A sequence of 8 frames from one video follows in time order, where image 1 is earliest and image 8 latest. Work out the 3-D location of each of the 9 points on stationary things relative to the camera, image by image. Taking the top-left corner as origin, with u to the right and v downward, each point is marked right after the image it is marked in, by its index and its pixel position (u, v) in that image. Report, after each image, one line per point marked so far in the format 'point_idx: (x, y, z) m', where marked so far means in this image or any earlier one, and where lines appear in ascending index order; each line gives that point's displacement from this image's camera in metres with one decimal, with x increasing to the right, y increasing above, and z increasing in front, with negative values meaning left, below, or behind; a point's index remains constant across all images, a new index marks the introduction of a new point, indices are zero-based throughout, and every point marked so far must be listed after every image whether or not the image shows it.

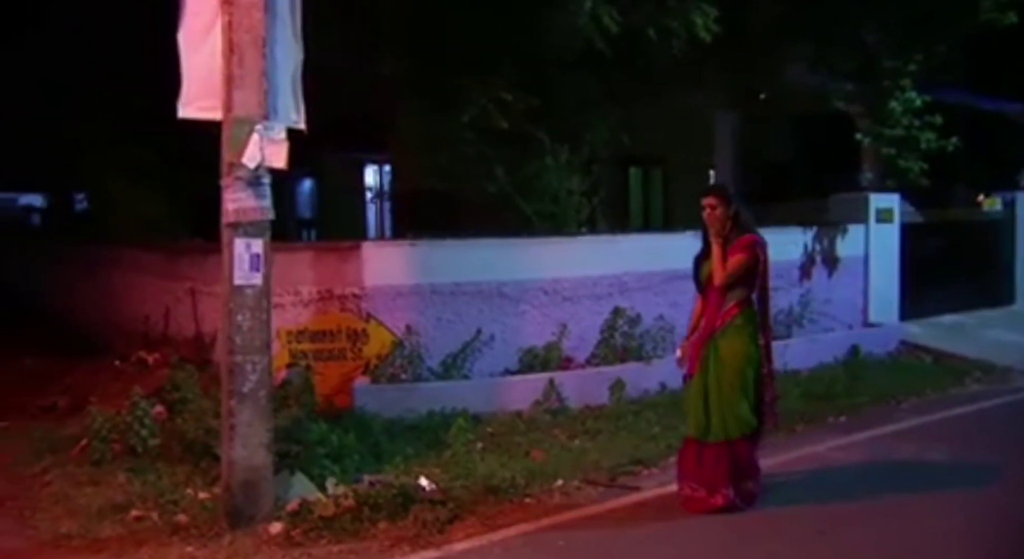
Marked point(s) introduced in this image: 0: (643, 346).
0: (+1.3, -0.7, +9.7) m
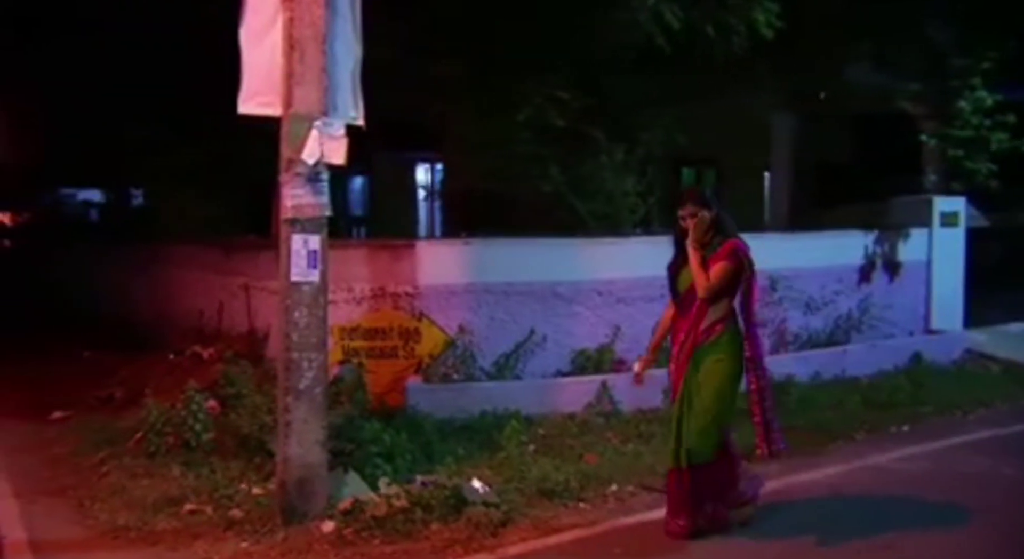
0: (+1.8, -0.7, +9.5) m
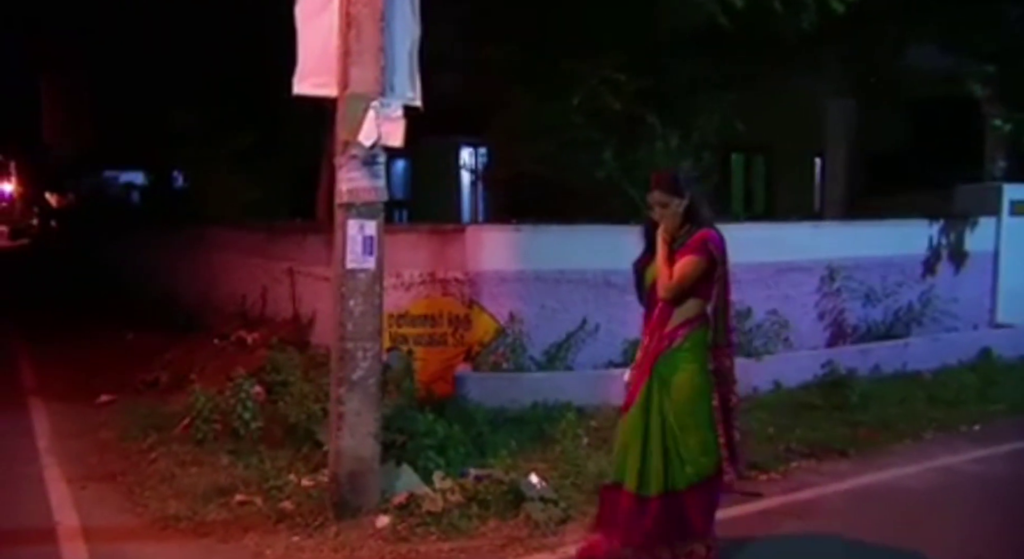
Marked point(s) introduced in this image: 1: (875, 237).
0: (+2.3, -0.6, +9.2) m
1: (+3.7, +0.4, +10.2) m
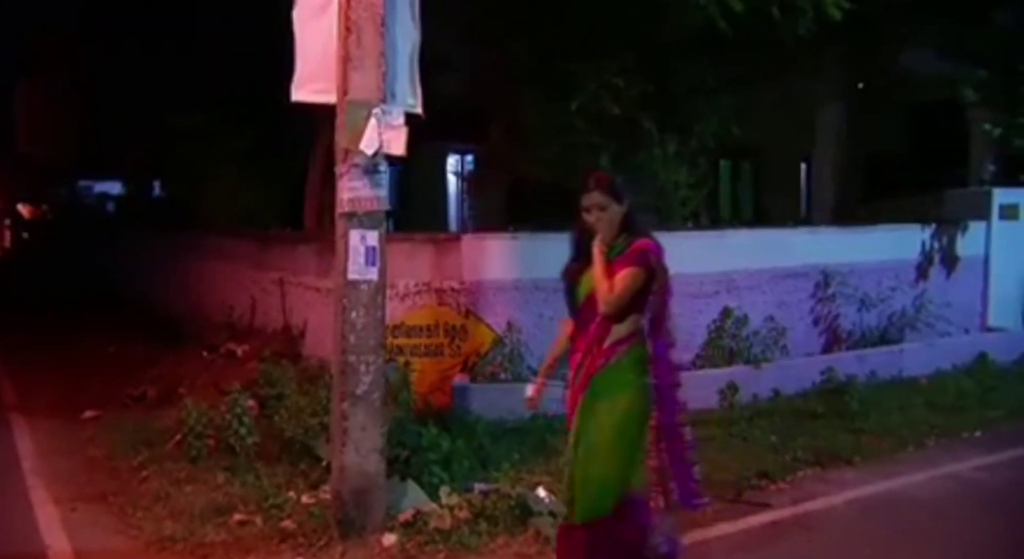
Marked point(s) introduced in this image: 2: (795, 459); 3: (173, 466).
0: (+2.2, -0.6, +9.2) m
1: (+3.7, +0.4, +10.1) m
2: (+2.0, -1.3, +6.9) m
3: (-2.4, -1.3, +7.1) m
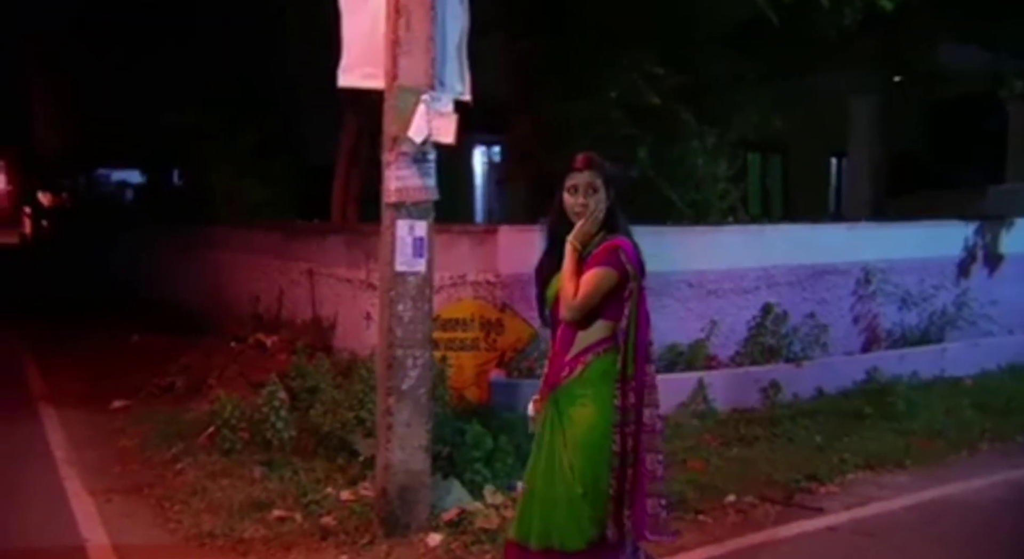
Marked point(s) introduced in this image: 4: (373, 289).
0: (+2.5, -0.6, +9.0) m
1: (+4.0, +0.4, +9.9) m
2: (+2.3, -1.2, +6.7) m
3: (-2.2, -1.3, +7.0) m
4: (-1.2, -0.1, +8.6) m
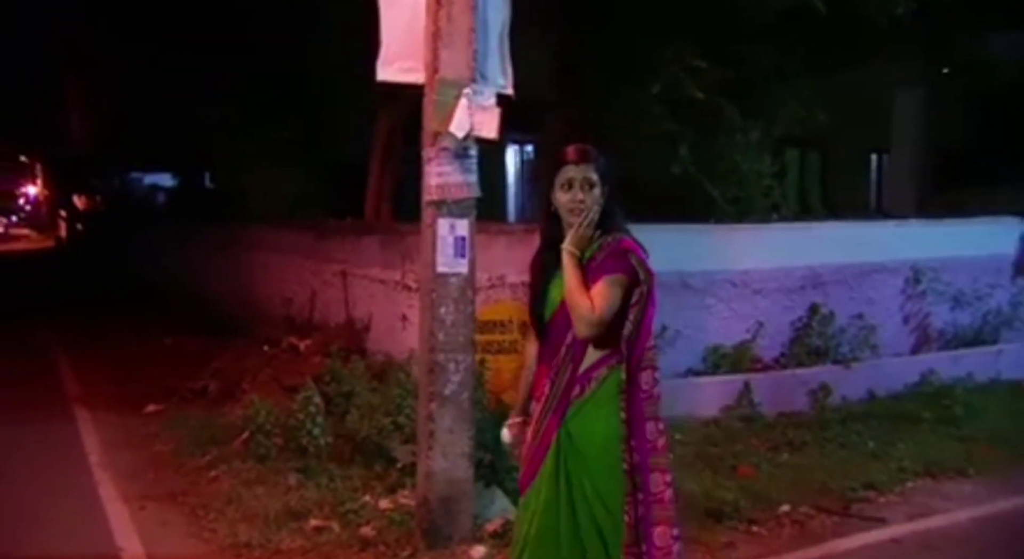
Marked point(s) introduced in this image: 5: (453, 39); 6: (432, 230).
0: (+2.9, -0.6, +8.7) m
1: (+4.4, +0.4, +9.6) m
2: (+2.5, -1.2, +6.4) m
3: (-1.9, -1.3, +6.8) m
4: (-0.9, -0.1, +8.4) m
5: (-0.3, +1.2, +5.1) m
6: (-0.4, +0.3, +5.1) m
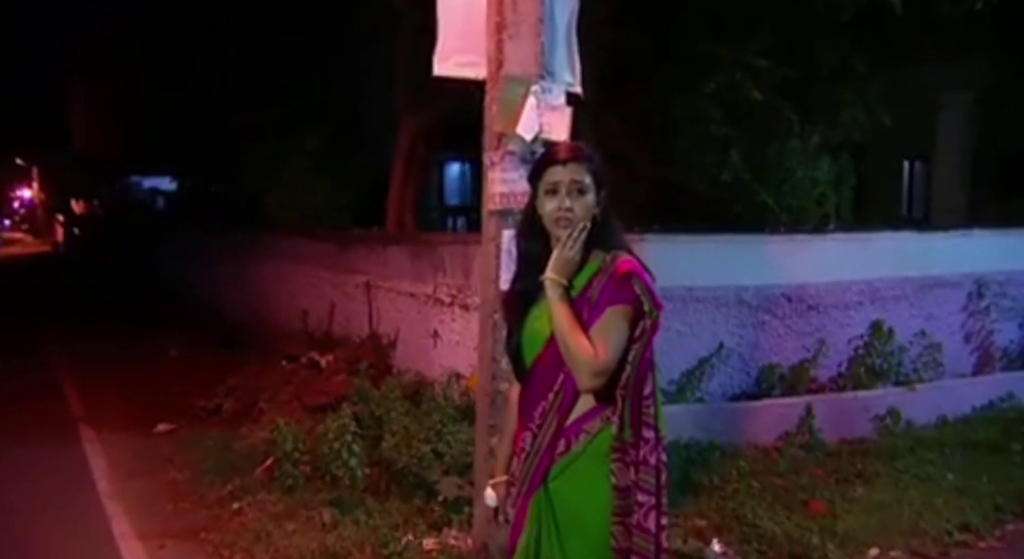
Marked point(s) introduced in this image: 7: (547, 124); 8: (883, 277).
0: (+3.2, -0.7, +8.1) m
1: (+4.7, +0.3, +9.1) m
2: (+2.9, -1.3, +5.9) m
3: (-1.5, -1.4, +6.2) m
4: (-0.6, -0.2, +7.8) m
5: (0.0, +1.1, +4.5) m
6: (-0.1, +0.2, +4.5) m
7: (+0.2, +0.7, +4.5) m
8: (+3.1, 0.0, +8.2) m
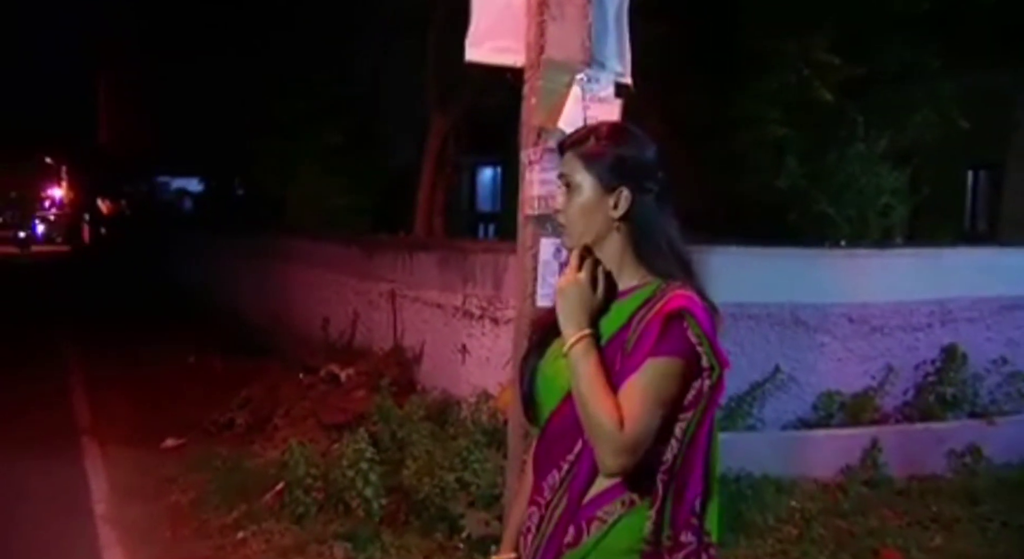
0: (+3.4, -0.9, +7.4) m
1: (+5.0, +0.1, +8.3) m
2: (+3.0, -1.5, +5.2) m
3: (-1.4, -1.4, +5.6) m
4: (-0.3, -0.3, +7.2) m
5: (+0.2, +1.1, +3.9) m
6: (+0.1, +0.1, +3.9) m
7: (+0.3, +0.6, +3.9) m
8: (+3.4, -0.1, +7.5) m
